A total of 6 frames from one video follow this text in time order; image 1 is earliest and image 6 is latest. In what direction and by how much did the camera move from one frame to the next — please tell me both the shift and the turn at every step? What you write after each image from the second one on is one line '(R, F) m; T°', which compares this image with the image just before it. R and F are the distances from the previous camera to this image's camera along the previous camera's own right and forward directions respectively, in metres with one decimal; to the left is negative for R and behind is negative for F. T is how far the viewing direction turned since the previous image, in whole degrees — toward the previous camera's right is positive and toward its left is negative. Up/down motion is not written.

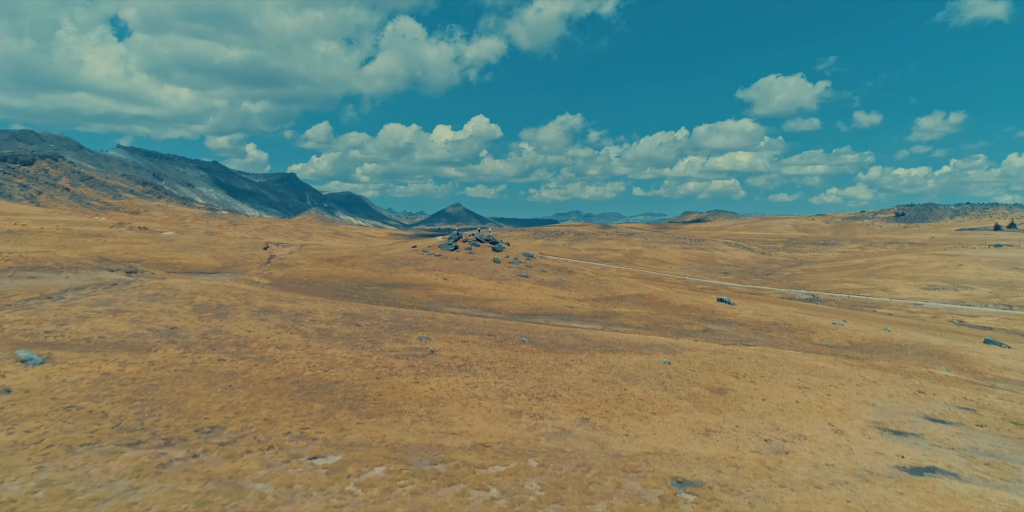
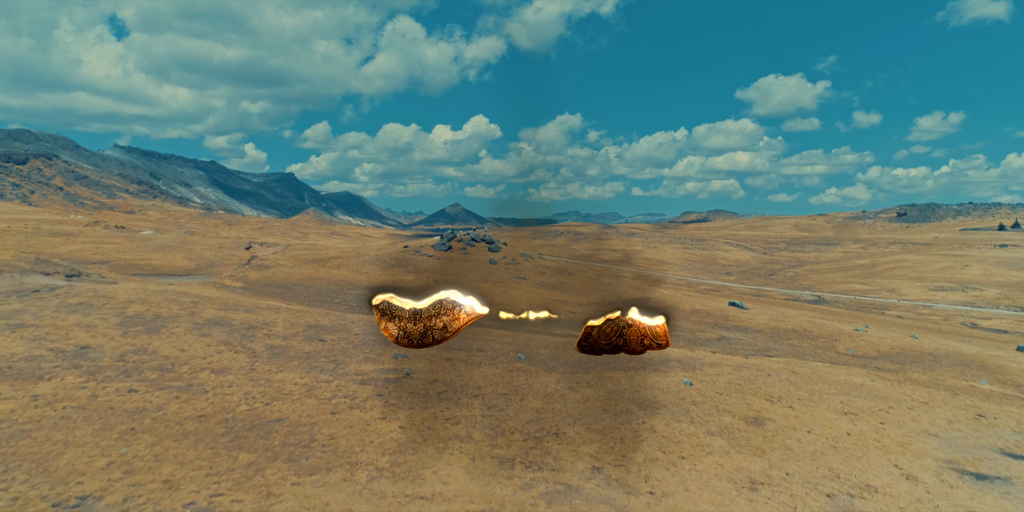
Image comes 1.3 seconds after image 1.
(+0.1, +1.5) m; 0°
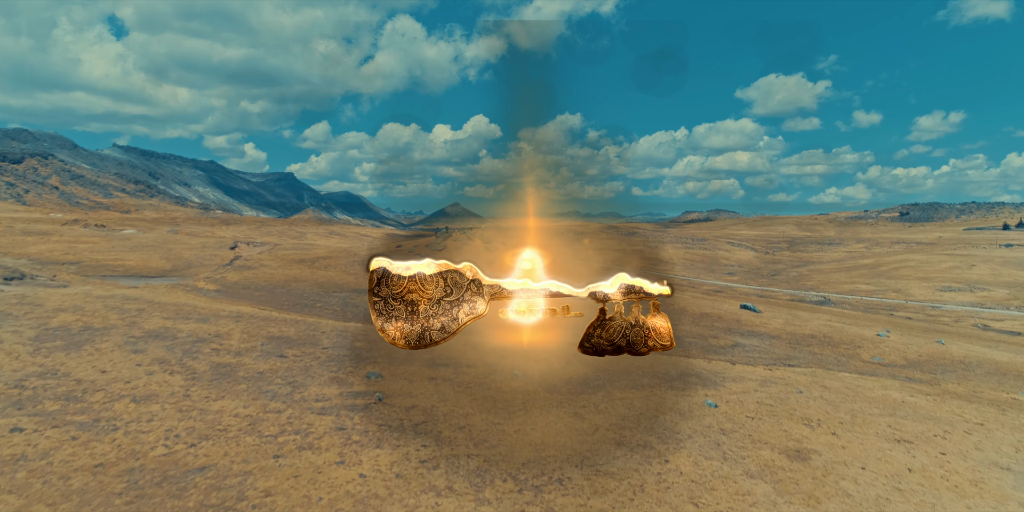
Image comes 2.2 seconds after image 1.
(+0.1, +1.2) m; 0°
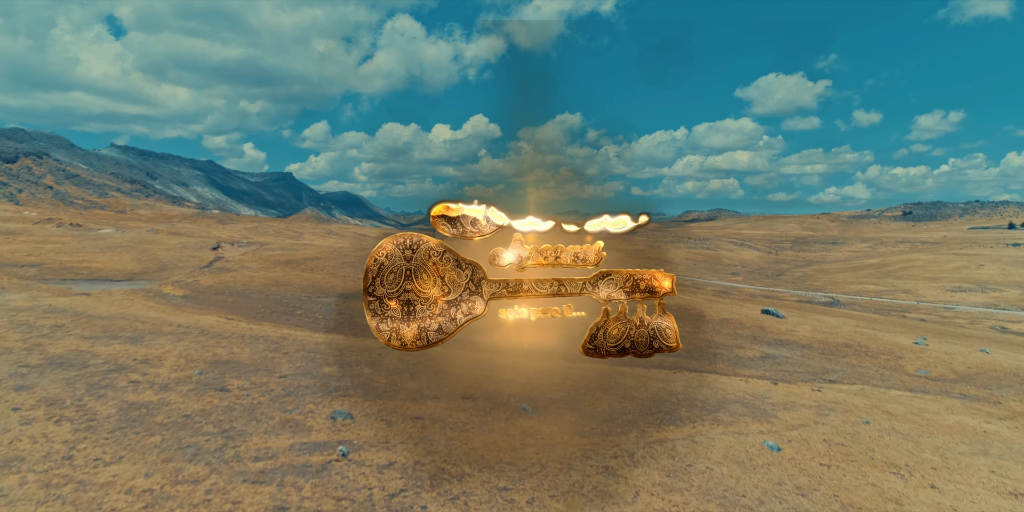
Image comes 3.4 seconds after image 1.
(-0.1, +1.5) m; 0°
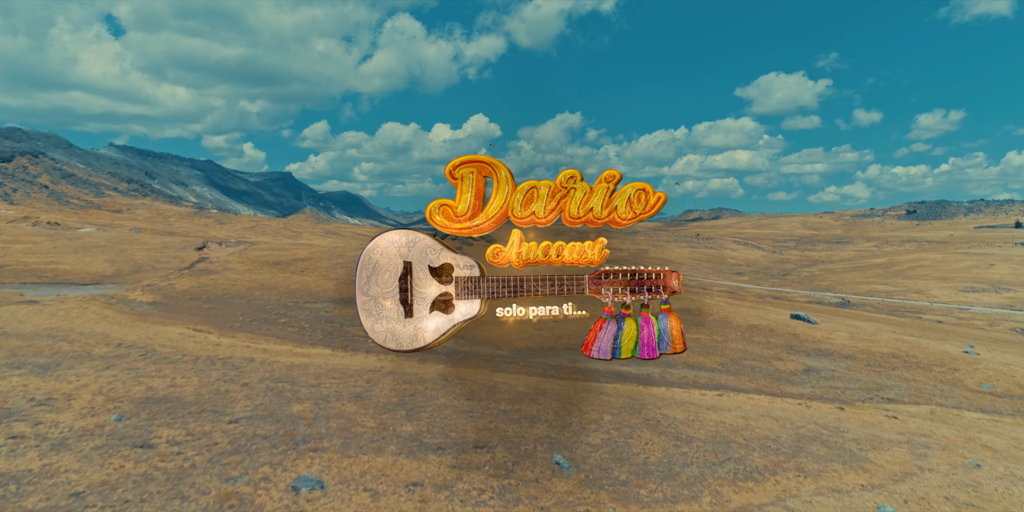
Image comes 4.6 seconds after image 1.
(-0.3, +1.4) m; 0°
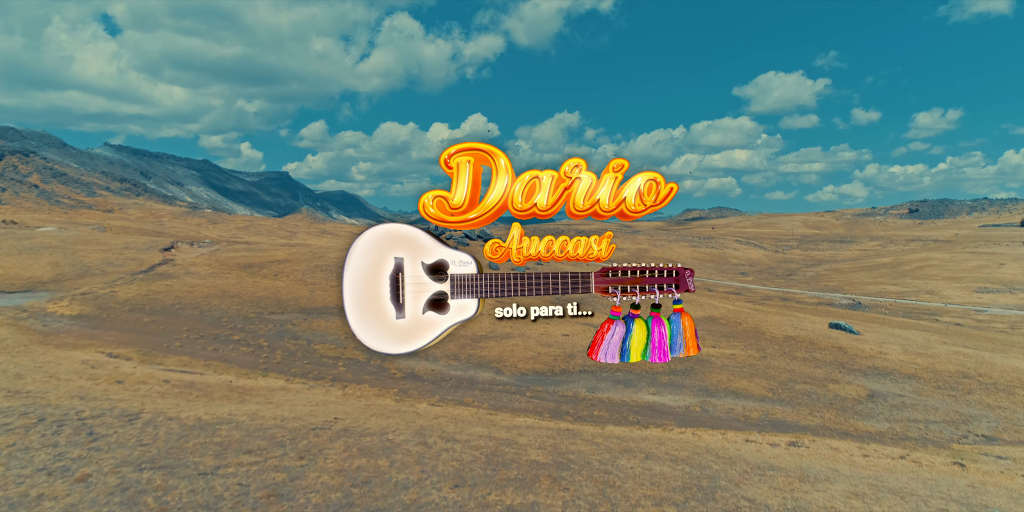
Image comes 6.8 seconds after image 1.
(-0.1, +2.0) m; 0°
